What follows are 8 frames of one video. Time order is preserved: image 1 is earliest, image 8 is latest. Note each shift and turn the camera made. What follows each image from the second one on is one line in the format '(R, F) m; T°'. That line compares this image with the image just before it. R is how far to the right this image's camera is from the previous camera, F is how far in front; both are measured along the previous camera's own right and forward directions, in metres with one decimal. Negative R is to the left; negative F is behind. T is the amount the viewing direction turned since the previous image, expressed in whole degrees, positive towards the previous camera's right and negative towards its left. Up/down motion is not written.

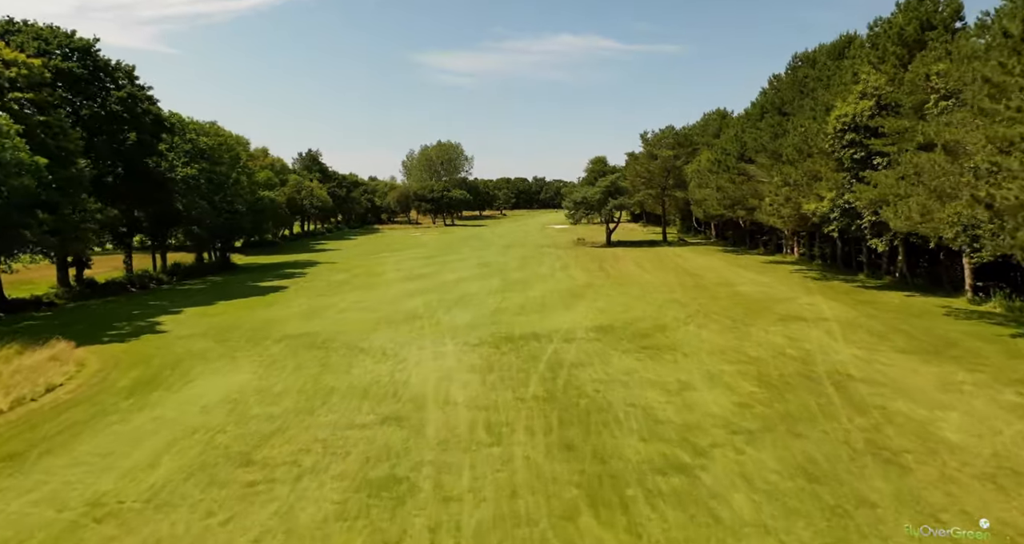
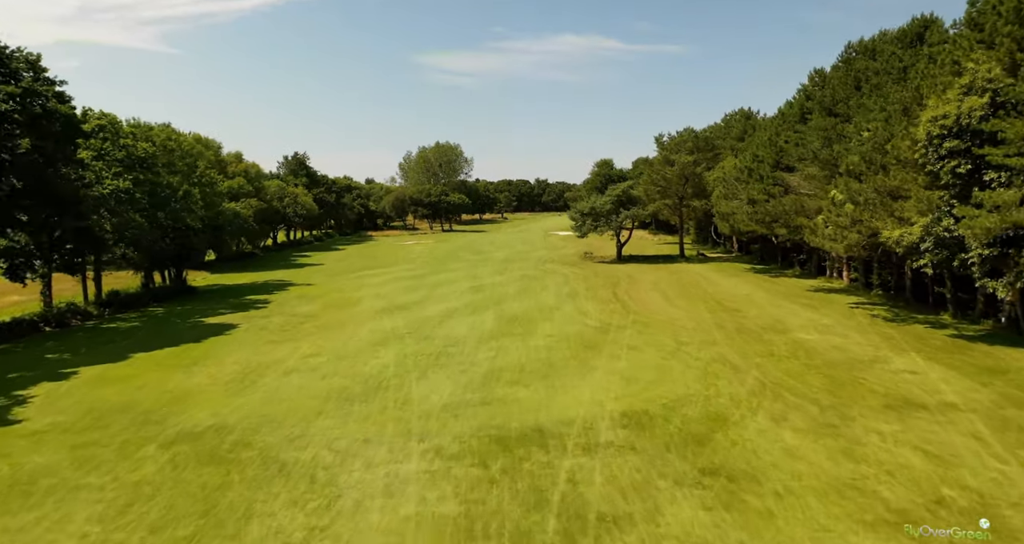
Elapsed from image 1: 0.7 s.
(+0.1, +6.5) m; 0°
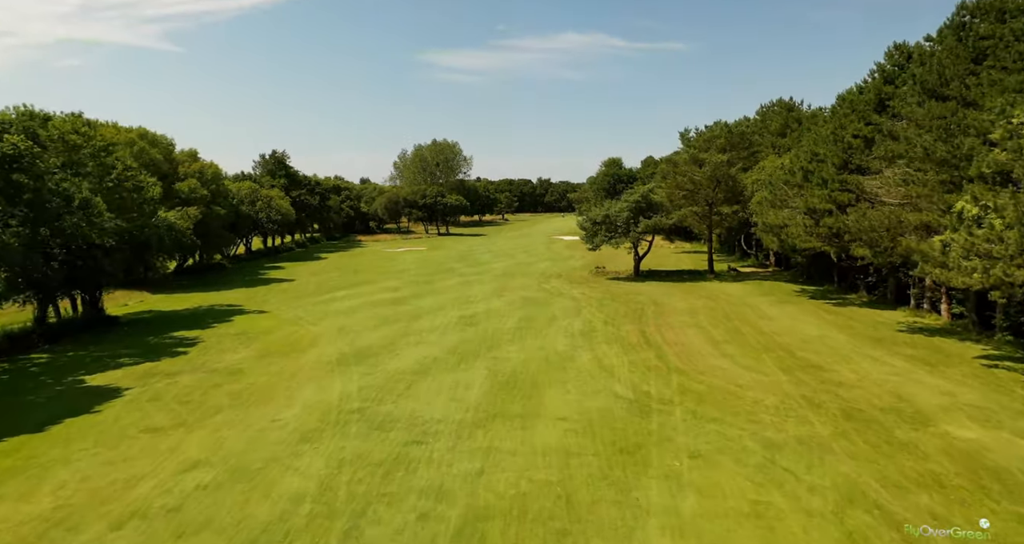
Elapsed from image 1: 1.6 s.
(+0.1, +8.6) m; 0°
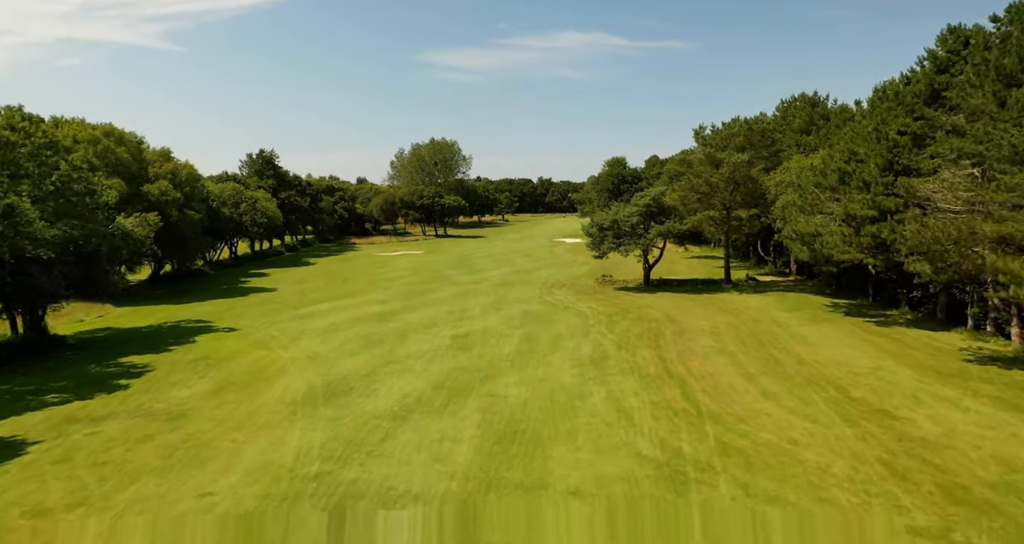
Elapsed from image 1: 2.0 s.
(+0.1, +4.0) m; 0°
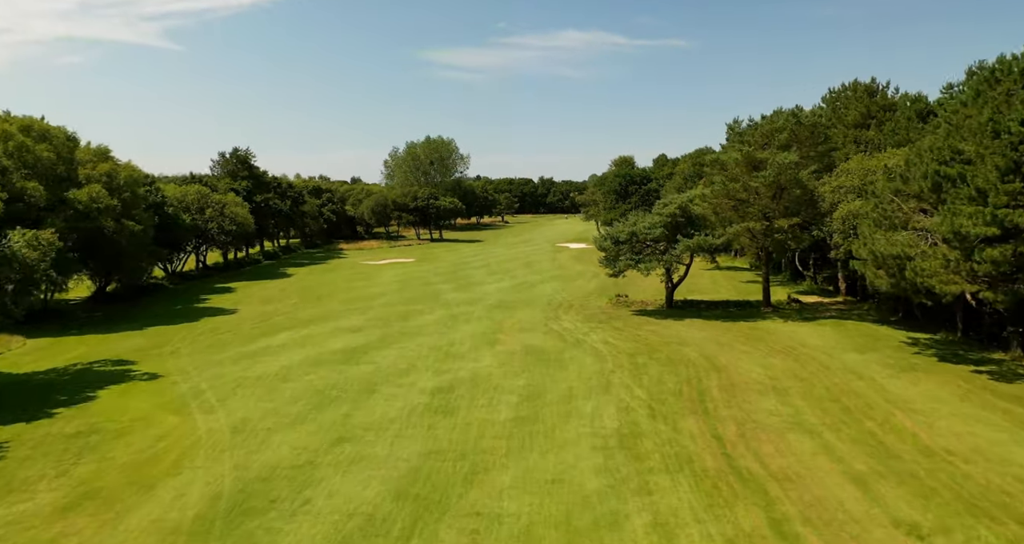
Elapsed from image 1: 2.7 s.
(+0.1, +7.3) m; 0°
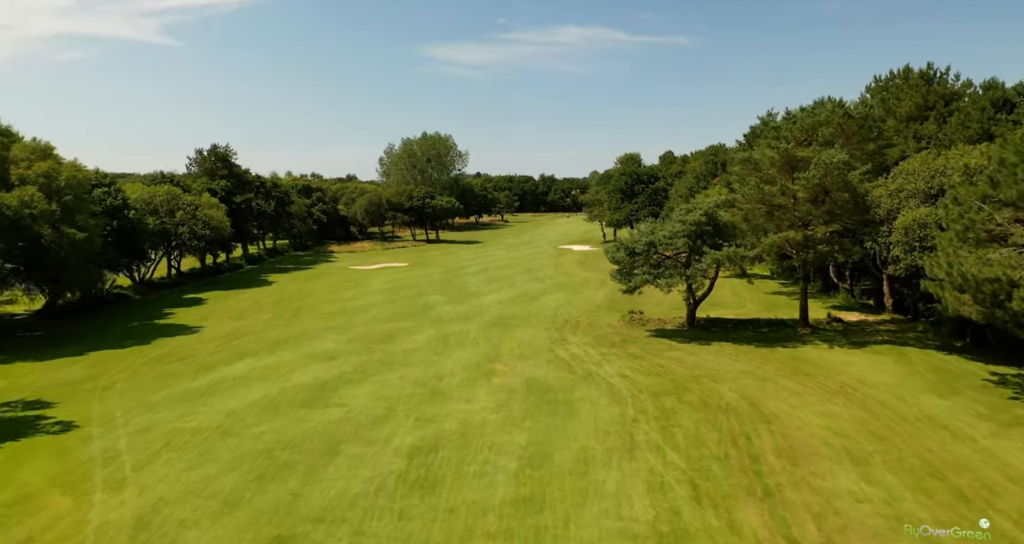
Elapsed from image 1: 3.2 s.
(0.0, +5.1) m; 0°
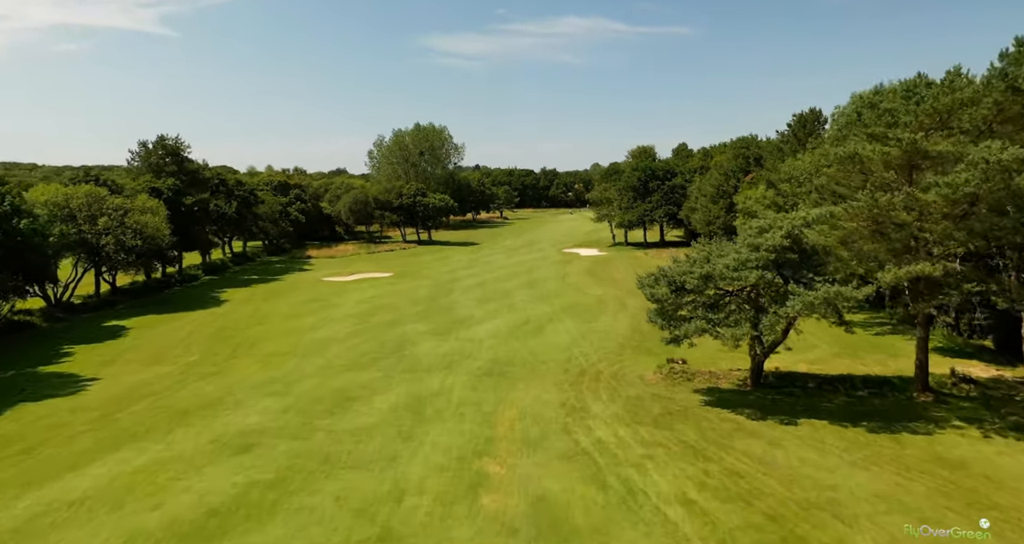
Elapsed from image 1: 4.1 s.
(0.0, +10.0) m; 0°
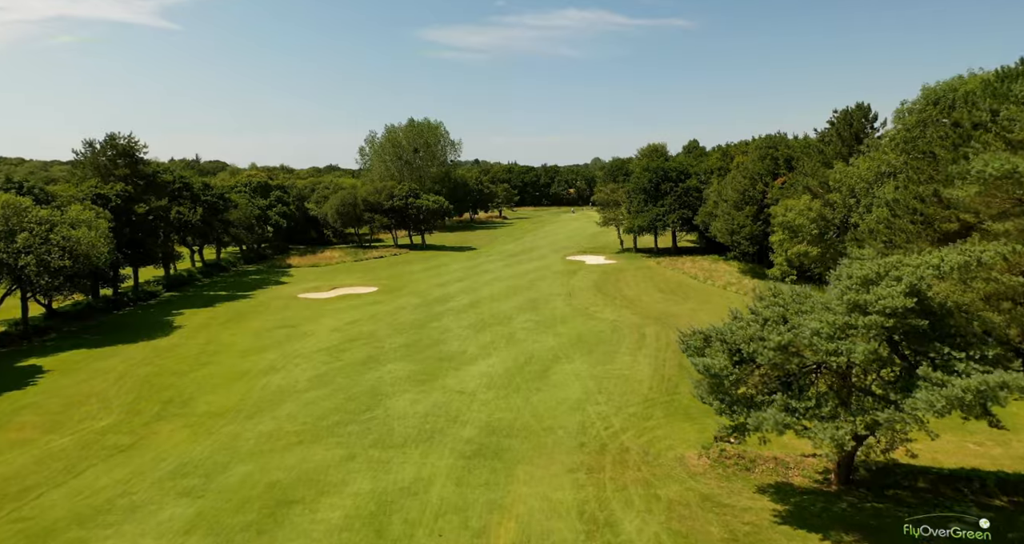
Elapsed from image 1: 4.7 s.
(0.0, +7.2) m; 0°
